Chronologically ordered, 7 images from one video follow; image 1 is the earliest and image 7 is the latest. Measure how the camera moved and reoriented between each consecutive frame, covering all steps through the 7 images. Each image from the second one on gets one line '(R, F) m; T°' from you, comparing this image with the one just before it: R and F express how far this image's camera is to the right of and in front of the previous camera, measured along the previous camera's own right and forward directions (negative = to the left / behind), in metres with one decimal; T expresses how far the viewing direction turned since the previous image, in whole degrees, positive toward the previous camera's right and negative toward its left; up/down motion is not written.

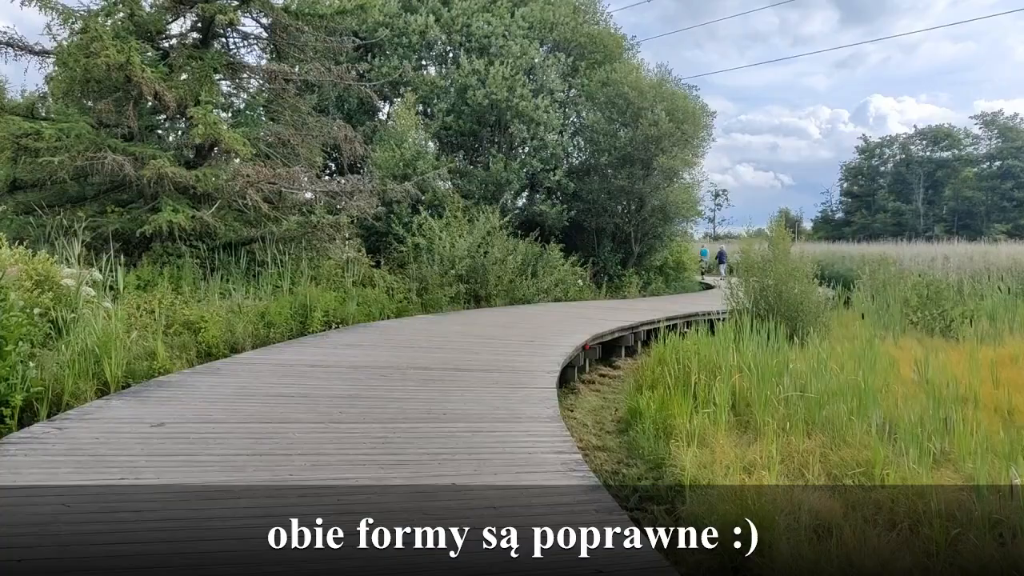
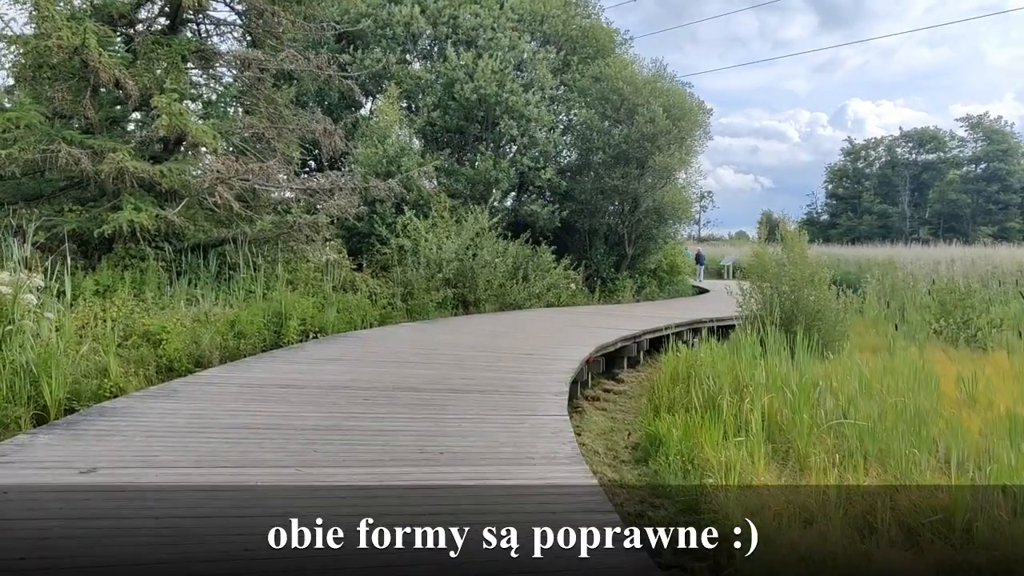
(-0.1, +0.6) m; +1°
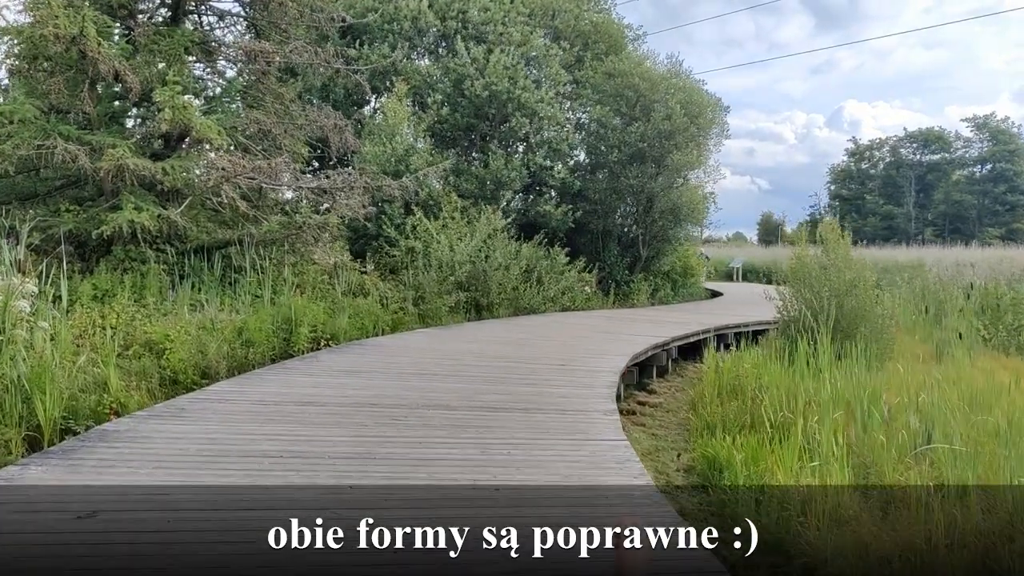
(-0.3, +0.4) m; 0°
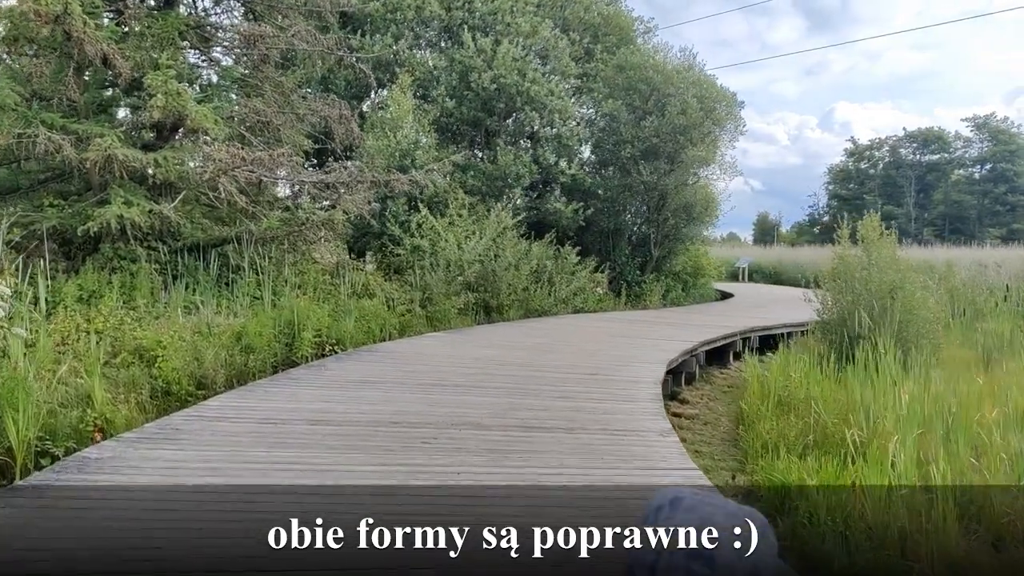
(-0.3, +0.5) m; +1°
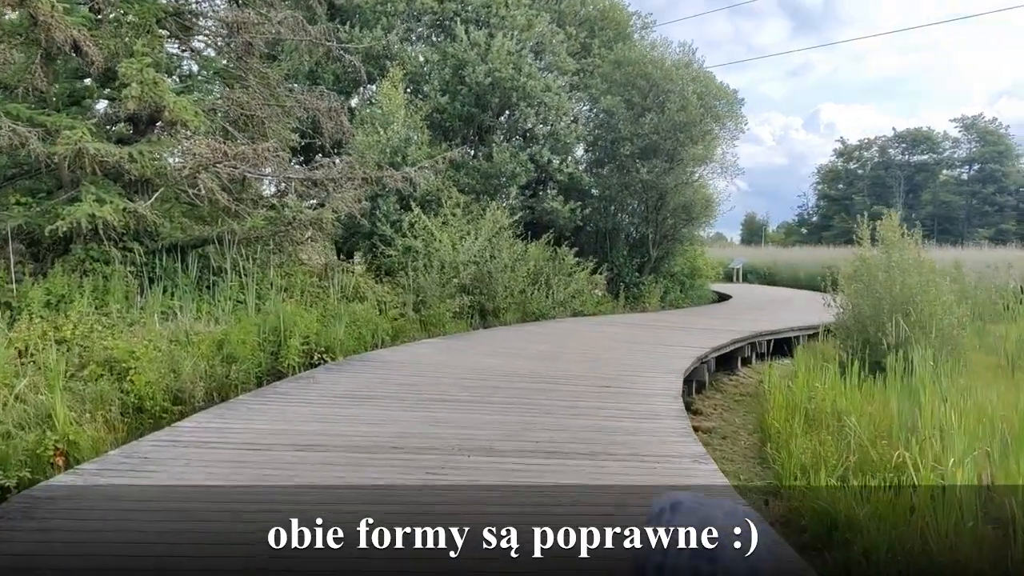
(-0.1, +0.4) m; +1°
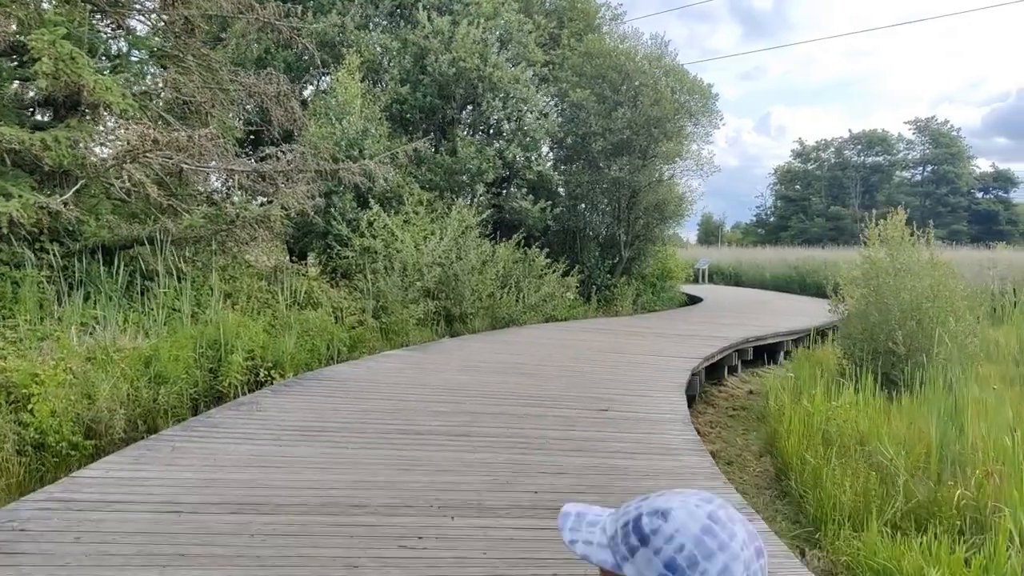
(-0.1, +0.7) m; +3°
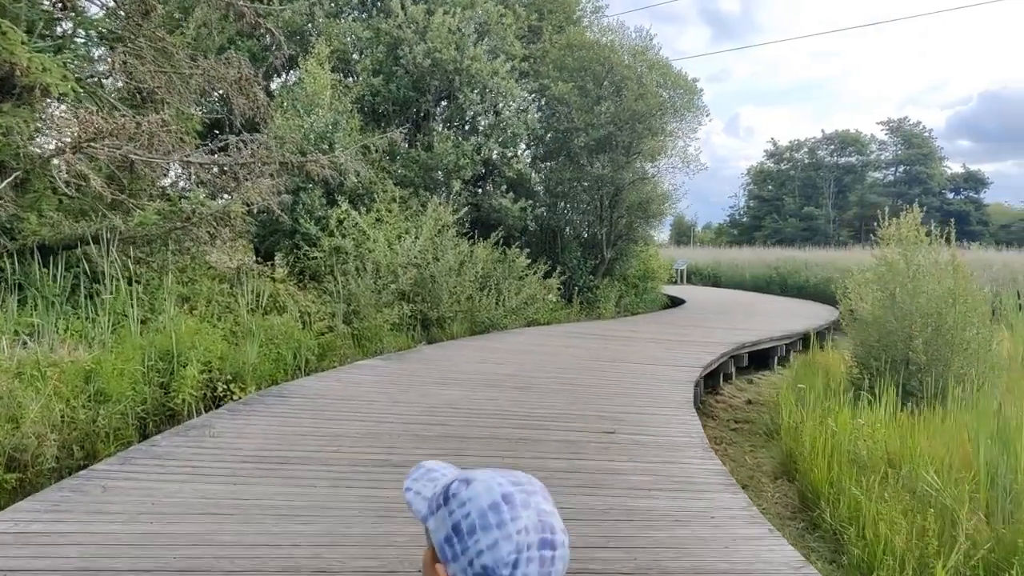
(-0.1, +0.5) m; +2°
